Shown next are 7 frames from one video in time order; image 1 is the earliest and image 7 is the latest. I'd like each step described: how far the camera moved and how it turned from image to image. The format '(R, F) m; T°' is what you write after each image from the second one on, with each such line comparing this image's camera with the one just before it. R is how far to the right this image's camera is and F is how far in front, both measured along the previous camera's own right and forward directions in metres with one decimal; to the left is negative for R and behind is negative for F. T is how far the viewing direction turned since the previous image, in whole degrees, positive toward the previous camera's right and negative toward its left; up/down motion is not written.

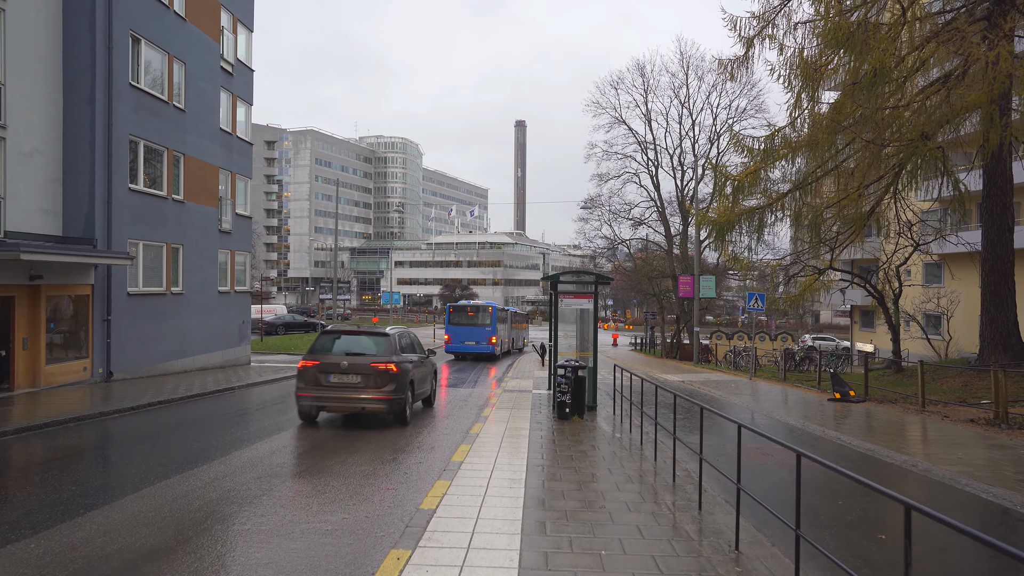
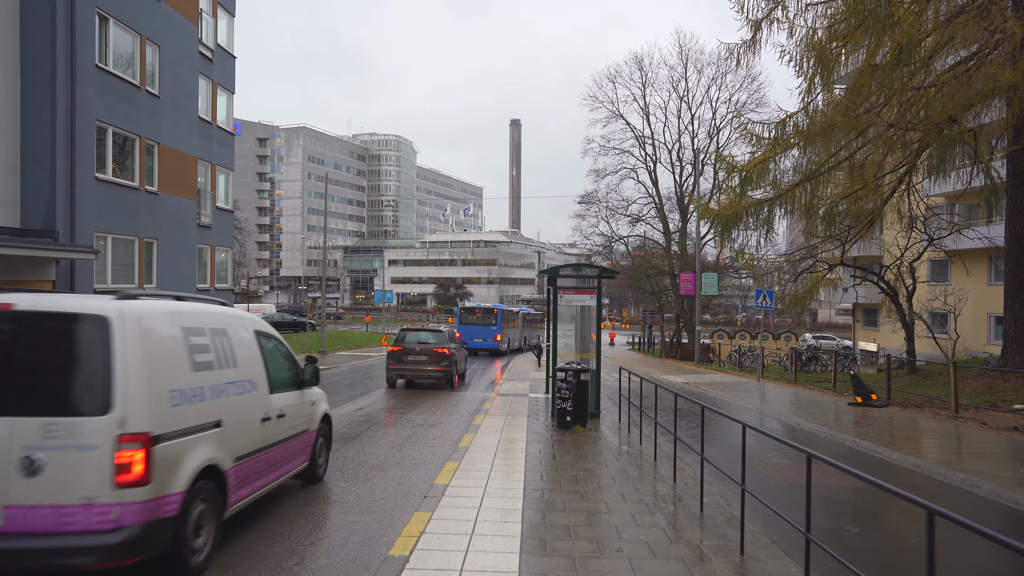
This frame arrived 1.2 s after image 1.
(0.0, +0.9) m; 0°
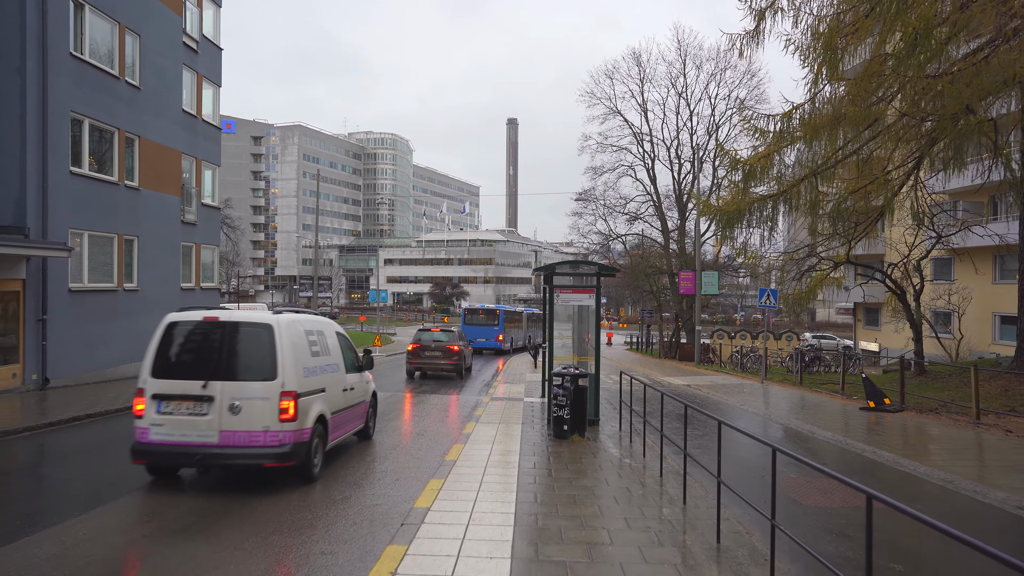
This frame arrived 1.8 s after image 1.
(0.0, +0.5) m; 0°
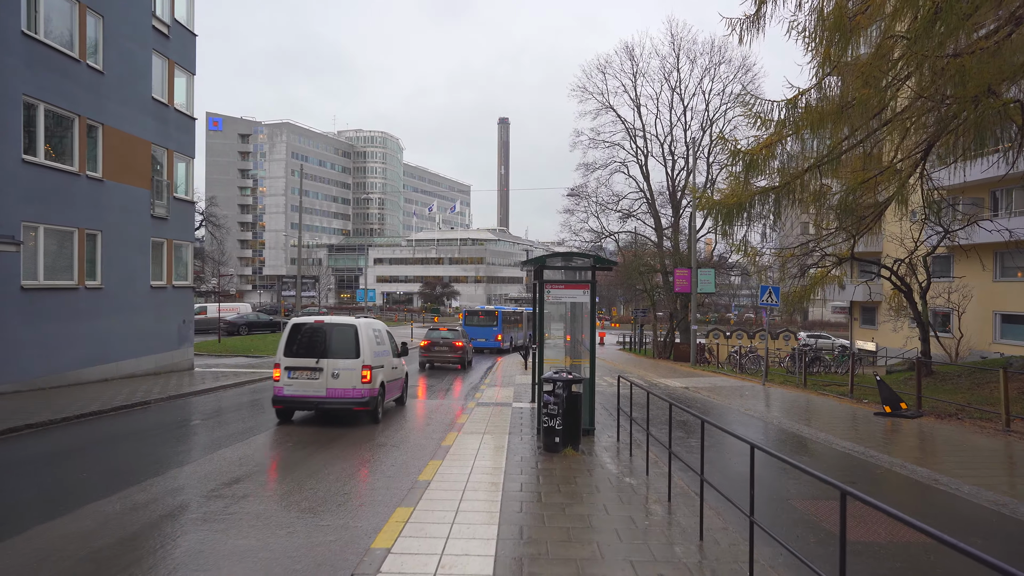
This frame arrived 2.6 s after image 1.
(+0.1, +0.8) m; +1°
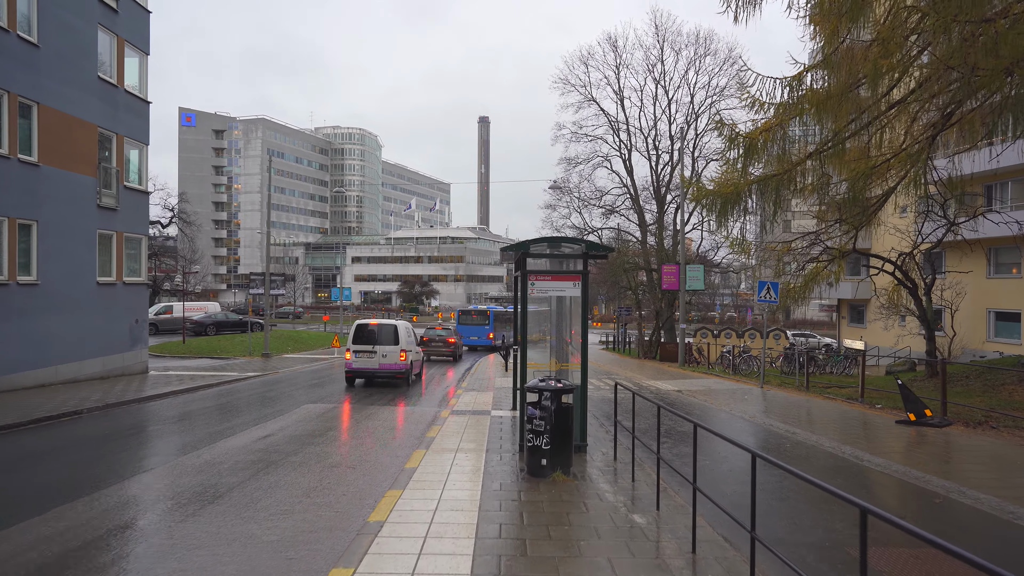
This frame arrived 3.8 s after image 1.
(0.0, +1.1) m; +2°
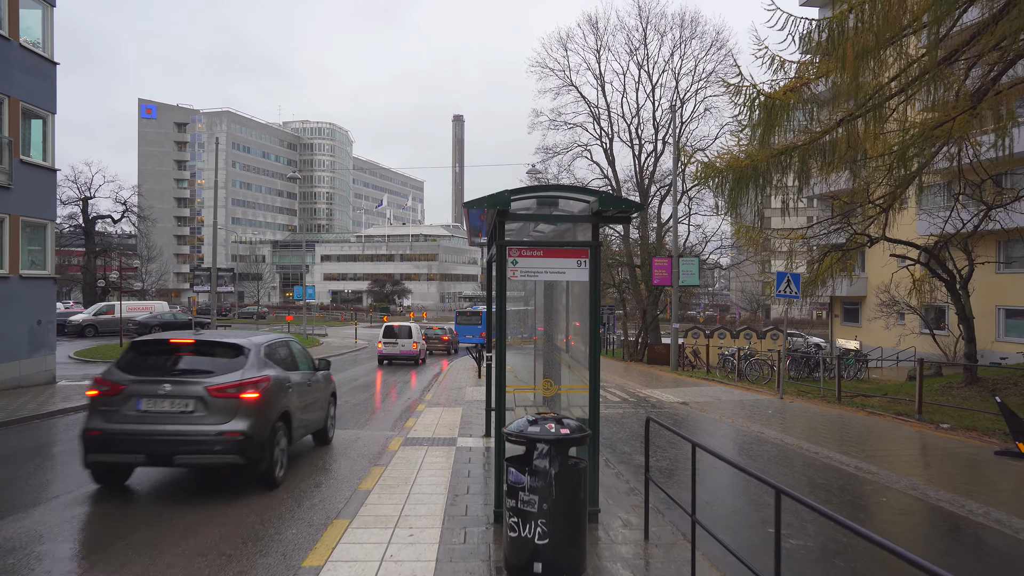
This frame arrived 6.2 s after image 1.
(0.0, +2.2) m; +2°
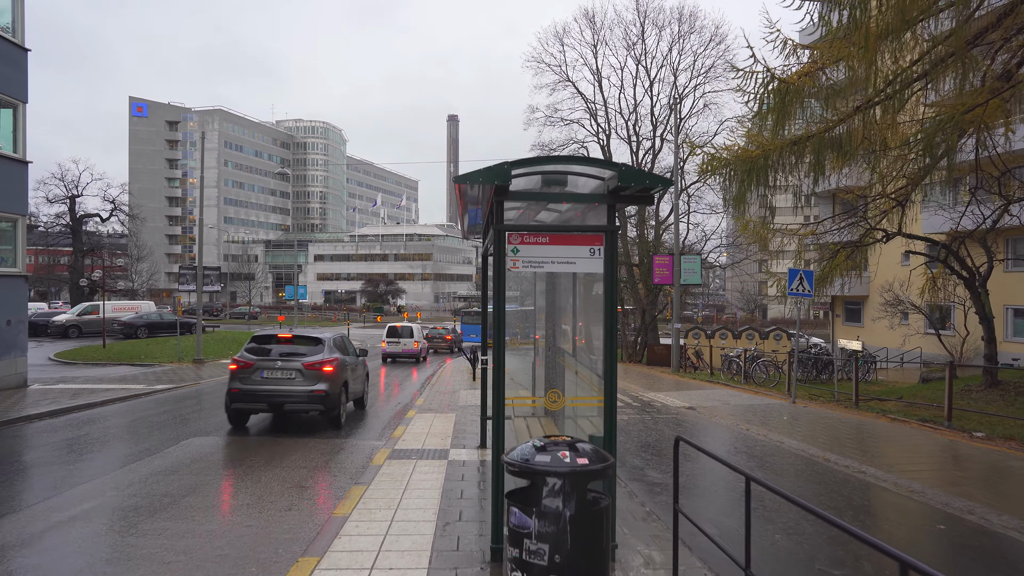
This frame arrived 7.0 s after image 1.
(0.0, +0.6) m; 0°
